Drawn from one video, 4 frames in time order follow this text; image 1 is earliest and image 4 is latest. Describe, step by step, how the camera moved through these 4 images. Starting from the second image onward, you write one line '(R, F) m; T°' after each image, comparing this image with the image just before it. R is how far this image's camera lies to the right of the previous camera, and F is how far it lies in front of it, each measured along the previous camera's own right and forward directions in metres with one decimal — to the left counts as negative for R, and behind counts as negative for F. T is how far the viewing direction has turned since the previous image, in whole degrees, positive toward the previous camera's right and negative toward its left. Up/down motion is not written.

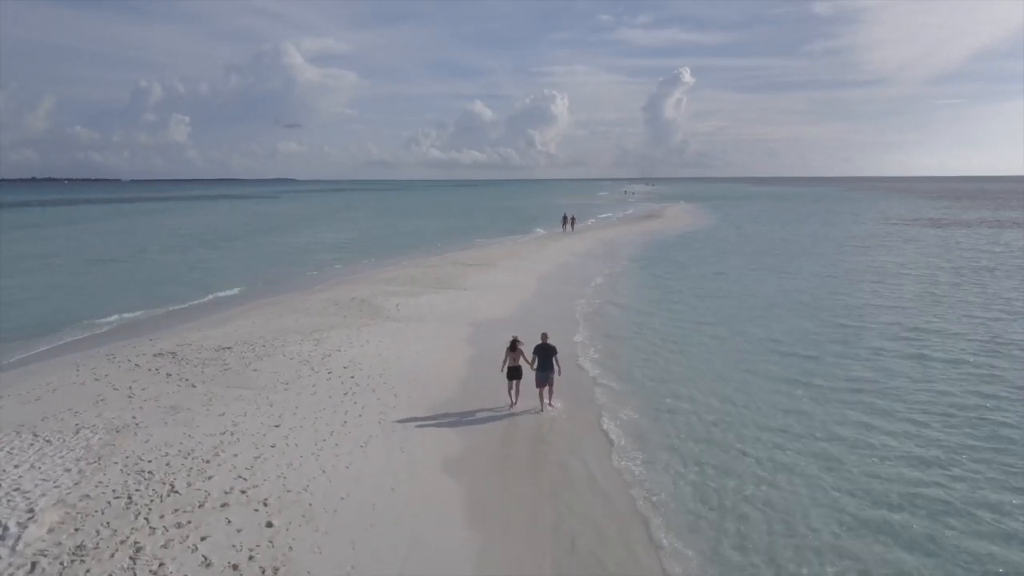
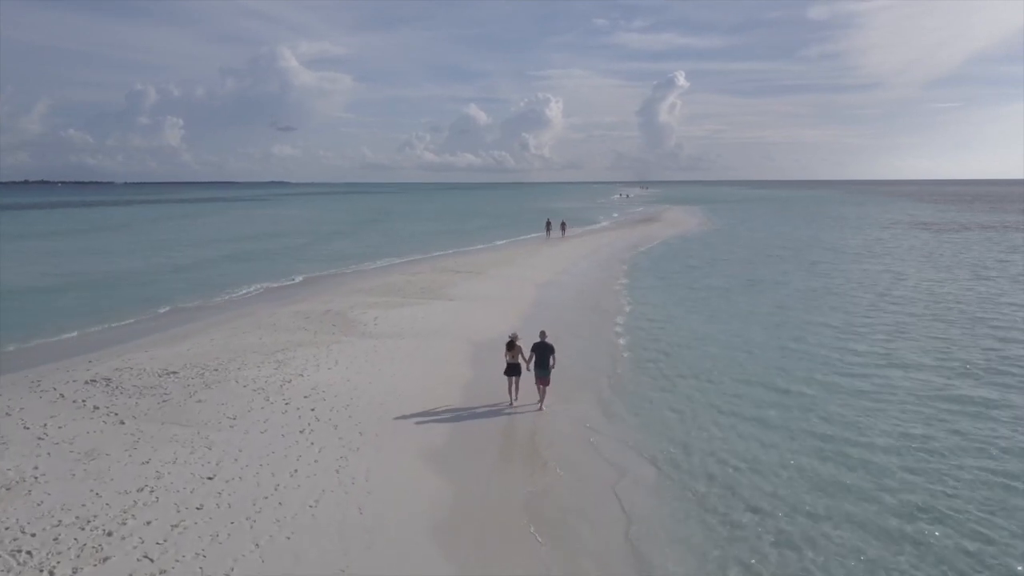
(+0.2, +1.8) m; 0°
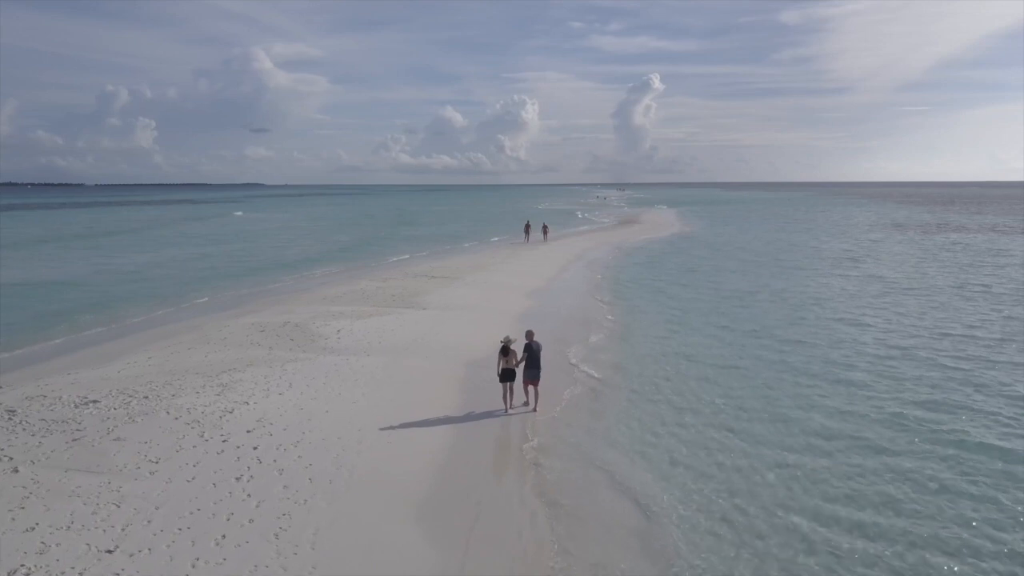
(-0.1, +1.7) m; +2°
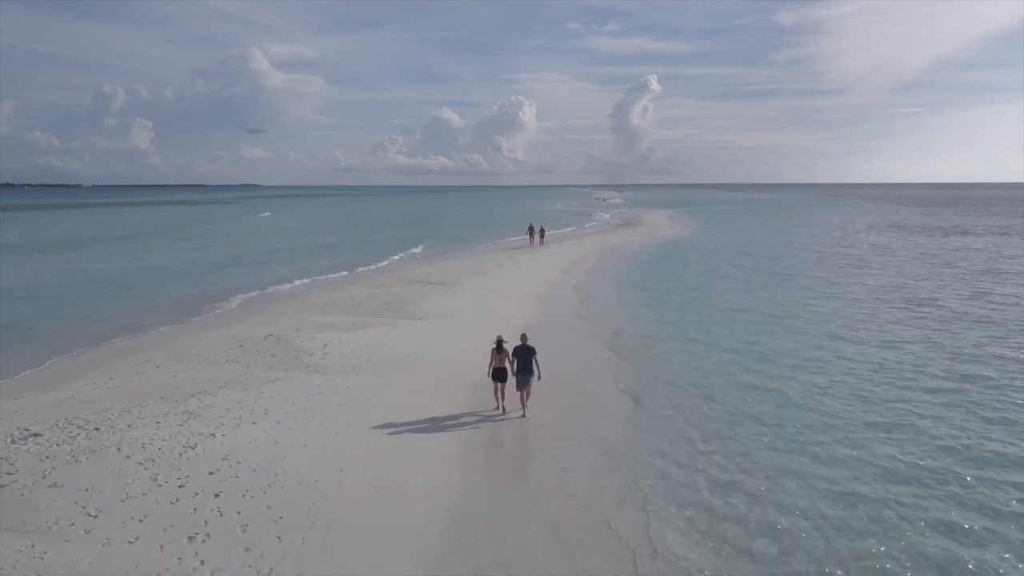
(-0.1, +1.4) m; 0°
